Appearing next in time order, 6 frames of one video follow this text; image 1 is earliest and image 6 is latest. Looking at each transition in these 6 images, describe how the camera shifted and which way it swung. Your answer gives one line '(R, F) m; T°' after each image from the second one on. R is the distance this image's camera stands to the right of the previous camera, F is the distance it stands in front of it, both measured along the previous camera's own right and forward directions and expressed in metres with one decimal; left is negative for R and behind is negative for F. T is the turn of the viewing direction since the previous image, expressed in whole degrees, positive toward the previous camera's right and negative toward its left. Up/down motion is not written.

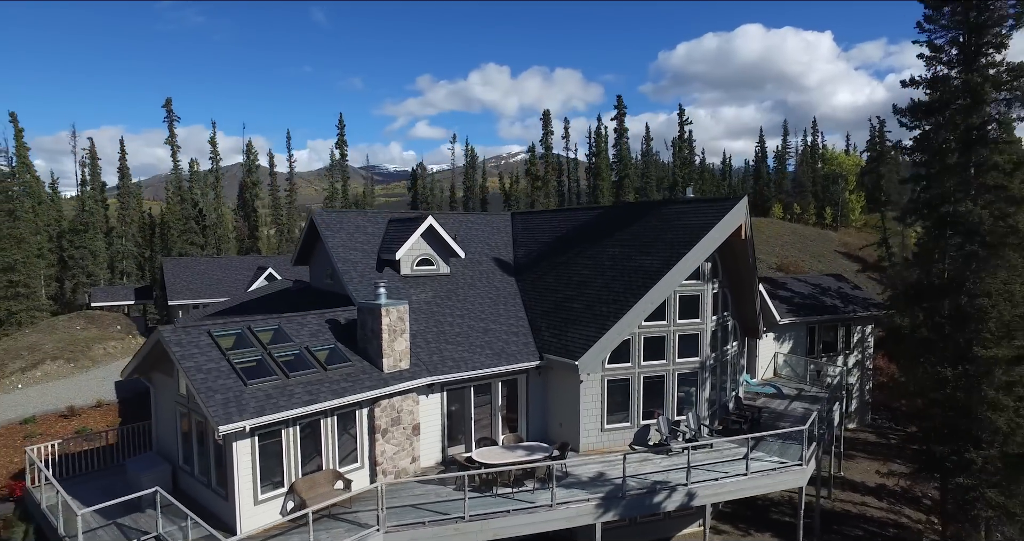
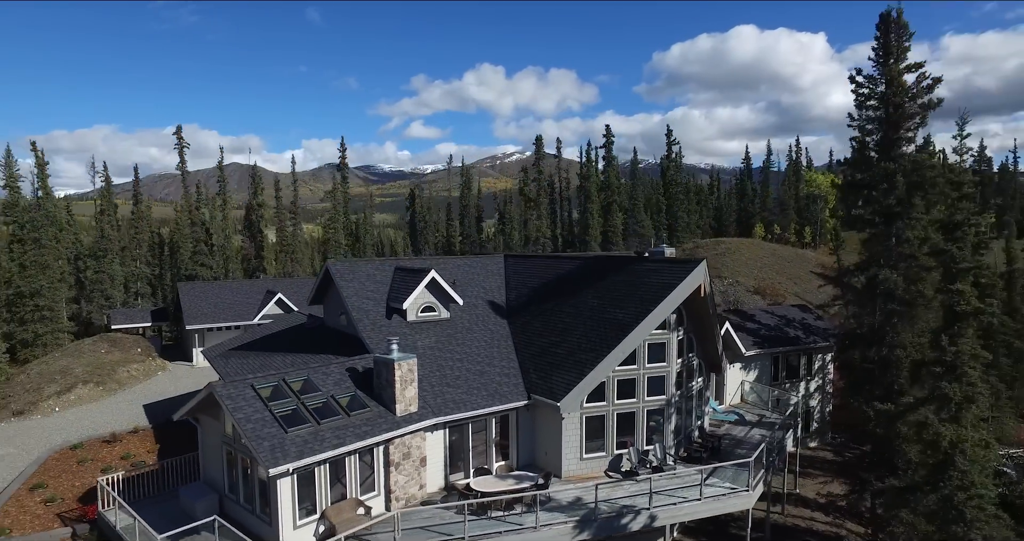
(+0.1, -2.4) m; 0°
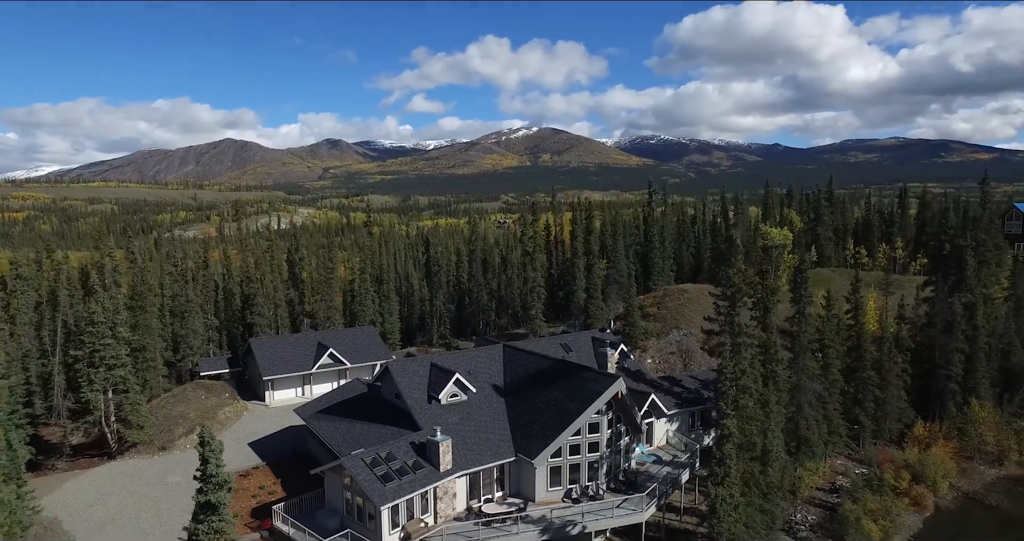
(+0.5, -11.1) m; 0°
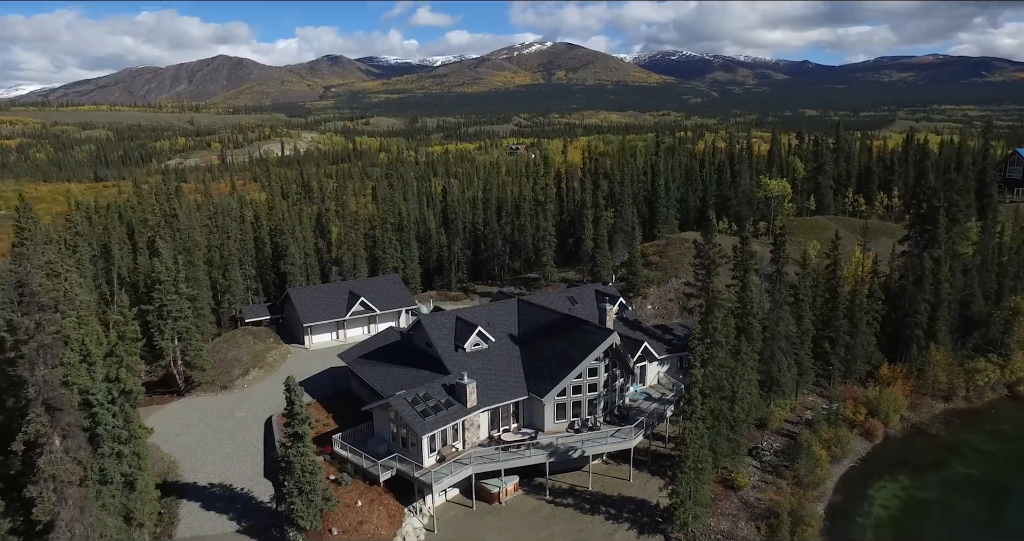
(0.0, -5.3) m; -1°
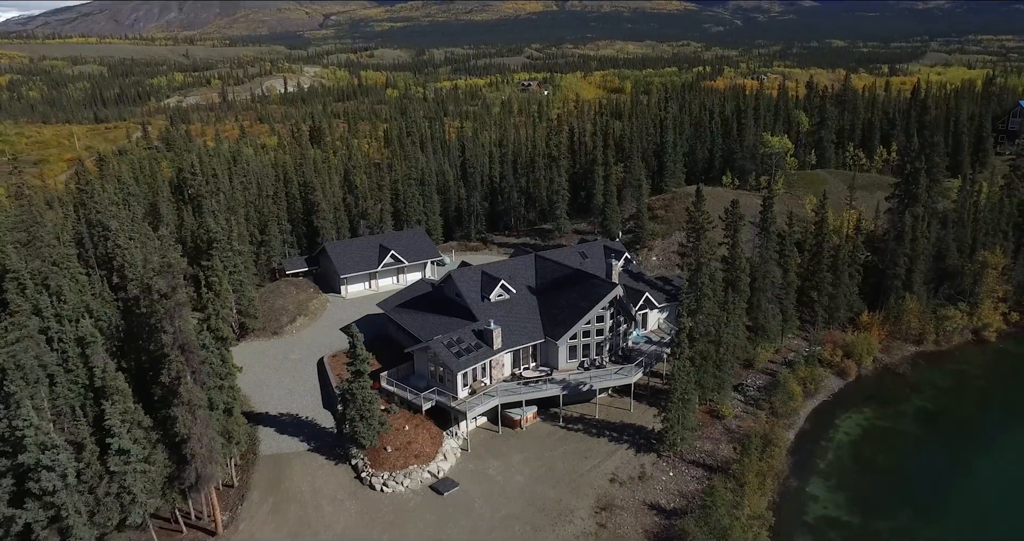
(-0.3, -5.4) m; -1°
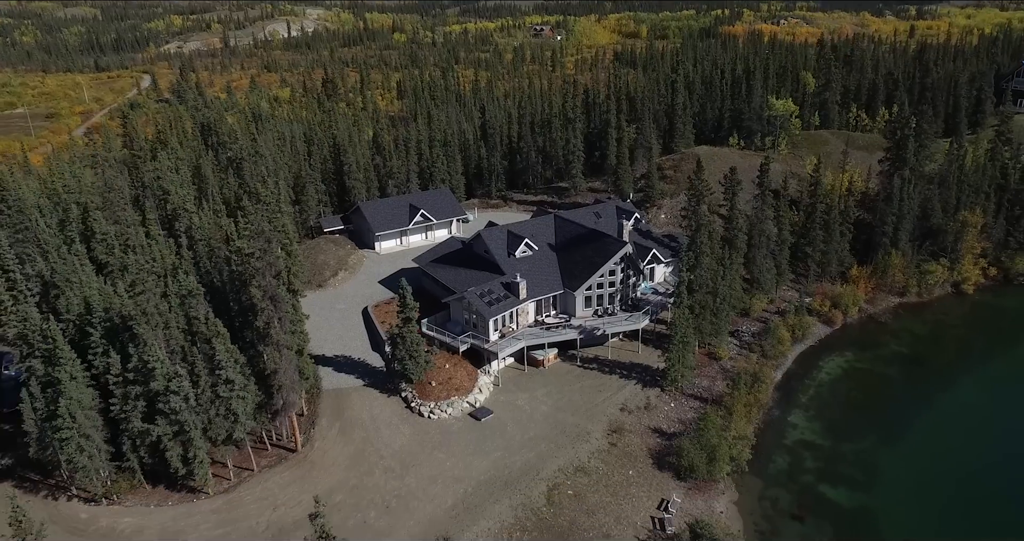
(-0.7, -5.4) m; -1°
